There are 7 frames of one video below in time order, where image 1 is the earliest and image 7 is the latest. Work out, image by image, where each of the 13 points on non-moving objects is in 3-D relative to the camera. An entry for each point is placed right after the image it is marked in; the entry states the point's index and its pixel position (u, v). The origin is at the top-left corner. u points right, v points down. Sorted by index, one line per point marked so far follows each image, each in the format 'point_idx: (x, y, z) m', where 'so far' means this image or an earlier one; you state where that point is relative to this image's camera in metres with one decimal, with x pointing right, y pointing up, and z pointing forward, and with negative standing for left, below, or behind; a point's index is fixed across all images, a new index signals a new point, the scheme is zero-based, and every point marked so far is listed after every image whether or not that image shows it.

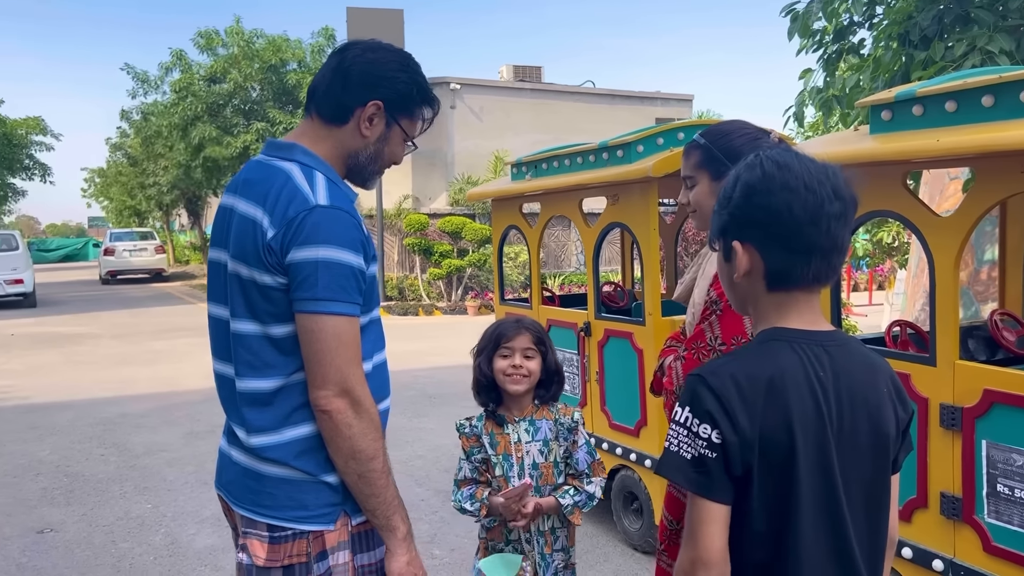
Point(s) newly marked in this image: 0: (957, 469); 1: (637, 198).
0: (+1.5, -0.6, +3.0) m
1: (+0.6, +0.5, +4.6) m
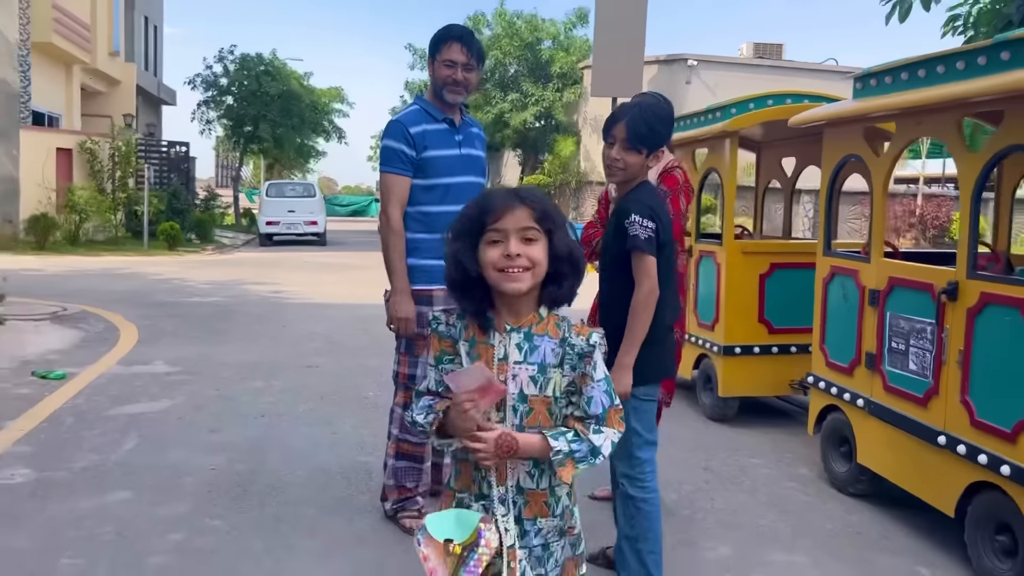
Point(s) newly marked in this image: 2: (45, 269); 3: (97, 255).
0: (+1.8, -0.2, +4.2) m
1: (+1.5, +1.0, +6.0) m
2: (-8.0, +0.3, +14.5) m
3: (-8.8, +0.7, +17.9) m
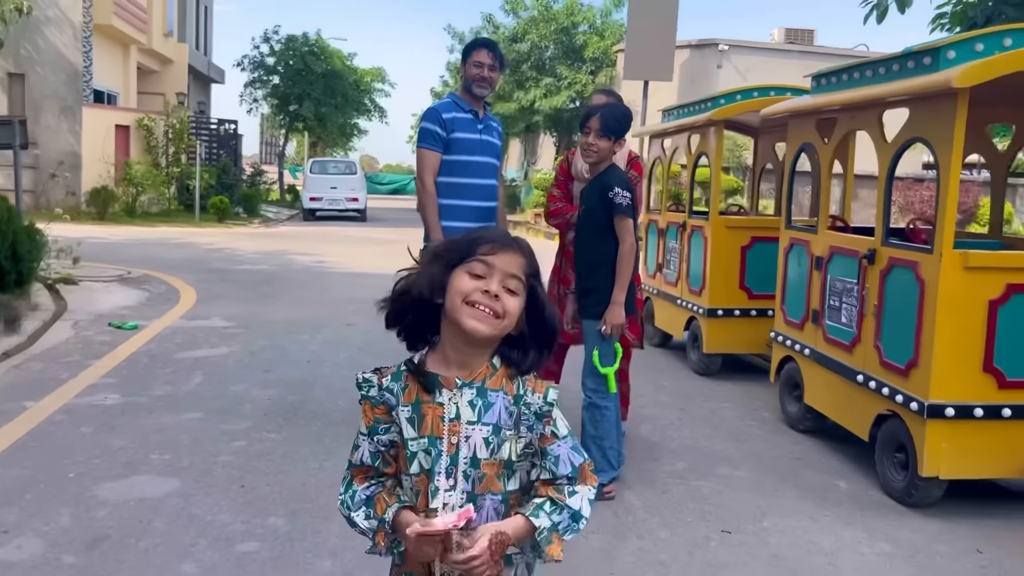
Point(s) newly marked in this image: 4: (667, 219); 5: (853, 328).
0: (+1.8, 0.0, +5.0) m
1: (+1.6, +1.2, +6.8) m
2: (-7.5, +1.0, +15.7) m
3: (-8.1, +1.4, +19.1) m
4: (+1.4, +0.6, +7.6) m
5: (+1.8, -0.2, +4.6) m
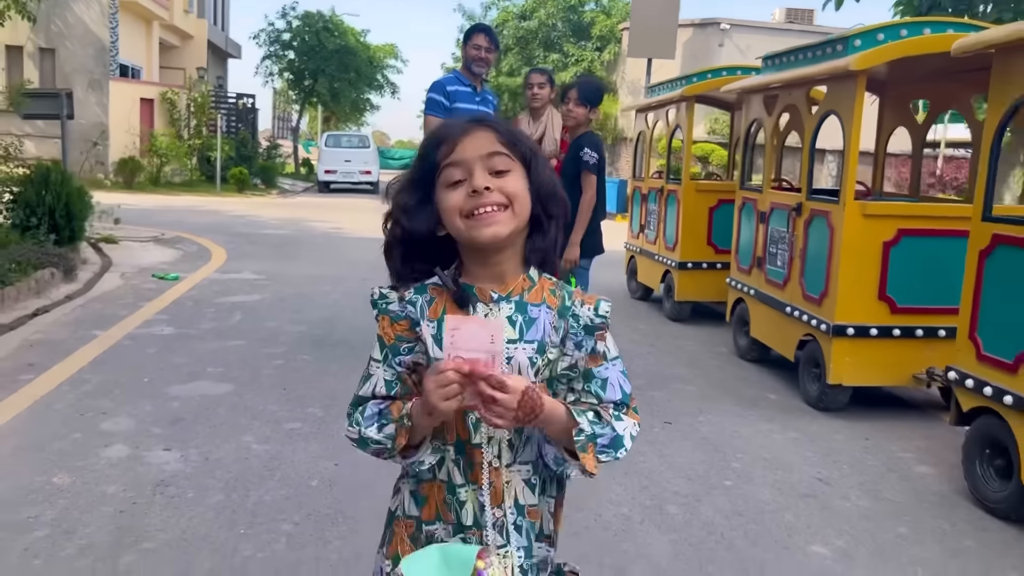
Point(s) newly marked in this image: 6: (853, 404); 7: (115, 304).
0: (+1.7, +0.3, +6.0) m
1: (+1.6, +1.6, +7.7) m
2: (-7.4, +1.7, +16.8) m
3: (-8.0, +2.2, +20.2) m
4: (+1.4, +1.0, +8.6) m
5: (+1.8, +0.1, +5.5) m
6: (+2.1, -0.7, +5.2) m
7: (-3.6, -0.1, +7.8) m
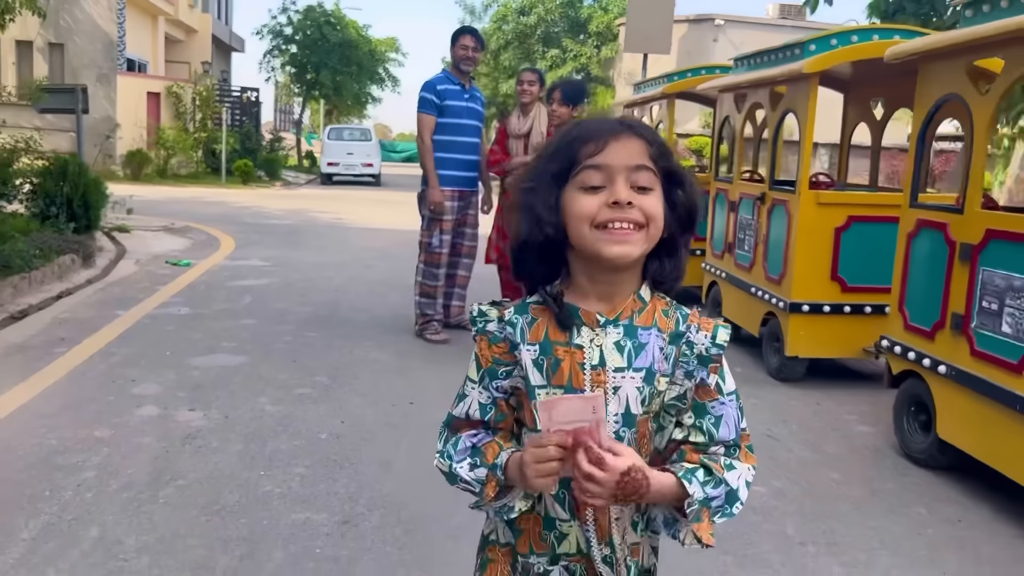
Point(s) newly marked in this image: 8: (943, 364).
0: (+1.7, +0.4, +6.5) m
1: (+1.5, +1.7, +8.2) m
2: (-7.4, +1.9, +17.3) m
3: (-8.0, +2.5, +20.7) m
4: (+1.3, +1.2, +9.1) m
5: (+1.7, +0.2, +6.0) m
6: (+2.0, -0.6, +5.7) m
7: (-3.7, 0.0, +8.3) m
8: (+2.0, -0.4, +3.9) m
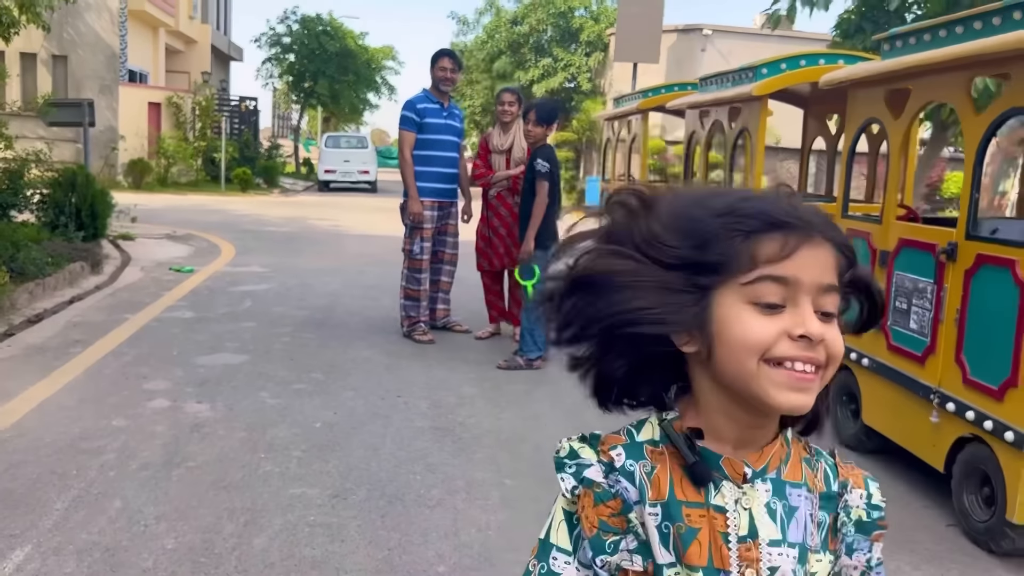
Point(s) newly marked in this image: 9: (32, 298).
0: (+1.5, +0.4, +7.0) m
1: (+1.4, +1.7, +8.7) m
2: (-7.6, +1.8, +17.8) m
3: (-8.2, +2.3, +21.2) m
4: (+1.2, +1.2, +9.6) m
5: (+1.5, +0.2, +6.5) m
6: (+1.9, -0.6, +6.2) m
7: (-3.9, 0.0, +8.8) m
8: (+1.8, -0.4, +4.4) m
9: (-4.4, -0.1, +7.8) m
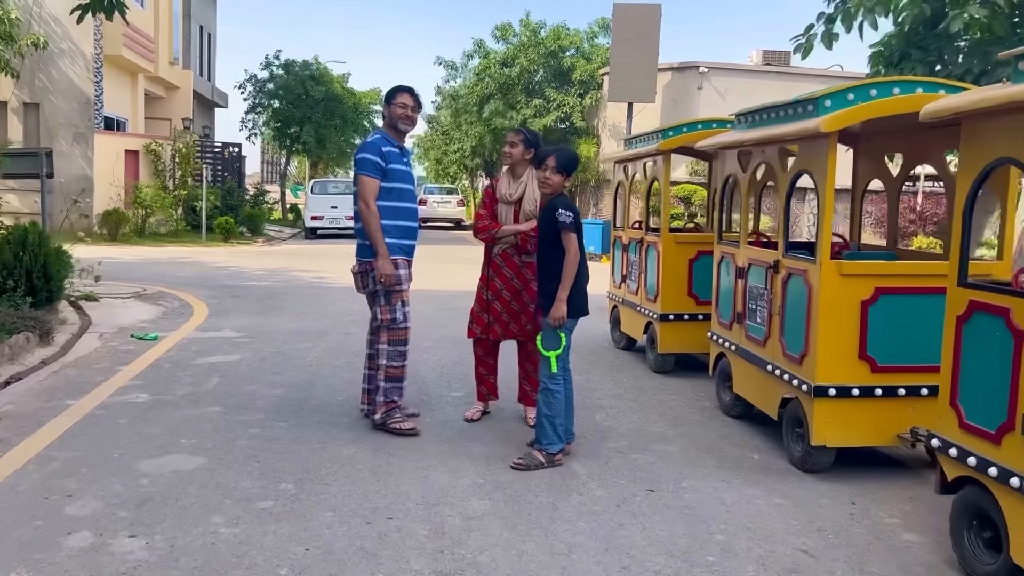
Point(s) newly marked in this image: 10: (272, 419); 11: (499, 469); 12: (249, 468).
0: (+1.6, -0.1, +5.9) m
1: (+1.4, +1.1, +7.7) m
2: (-7.6, +0.6, +16.7) m
3: (-8.3, +1.0, +20.1) m
4: (+1.2, +0.5, +8.5) m
5: (+1.6, -0.2, +5.5) m
6: (+2.0, -1.1, +5.1) m
7: (-3.8, -0.7, +7.6) m
8: (+2.0, -0.7, +3.3) m
9: (-4.3, -0.7, +6.6) m
10: (-1.7, -0.9, +6.0) m
11: (-0.1, -1.1, +5.0) m
12: (-1.5, -1.0, +4.9) m
